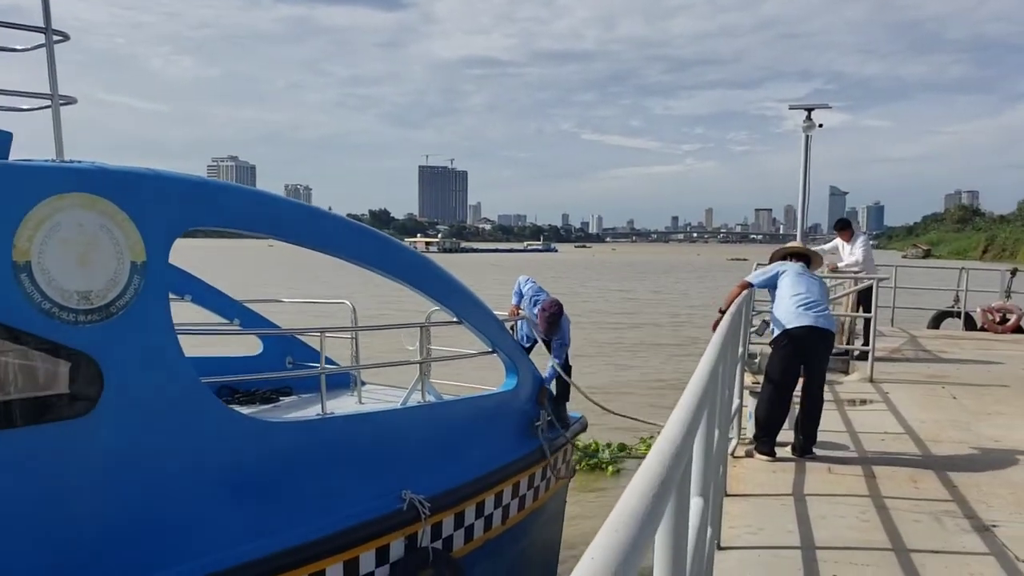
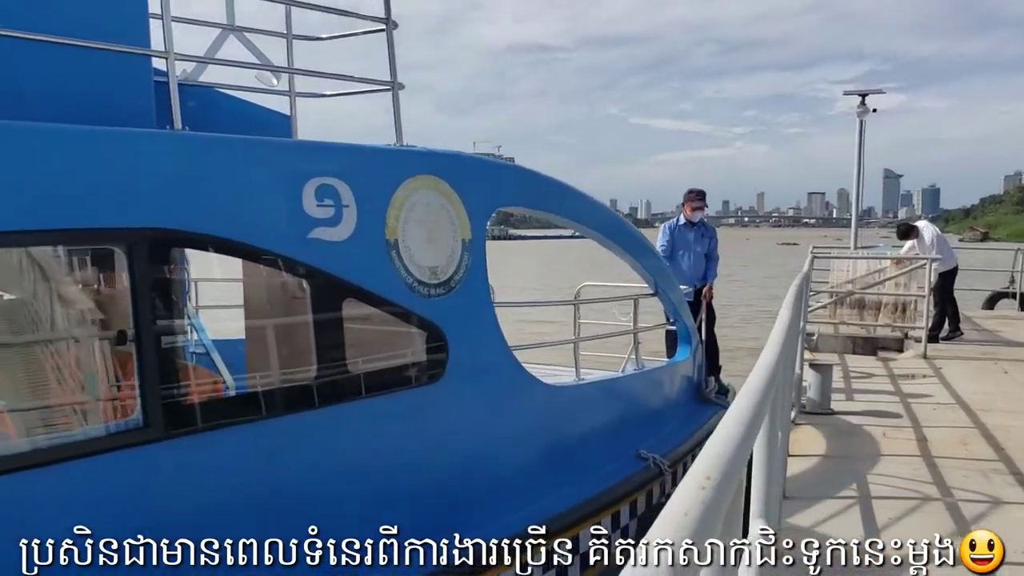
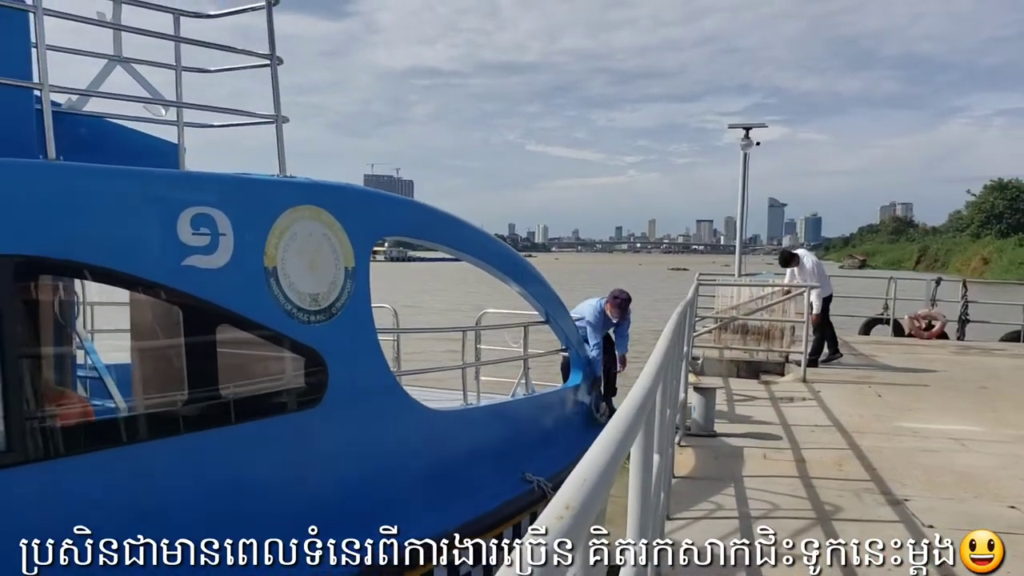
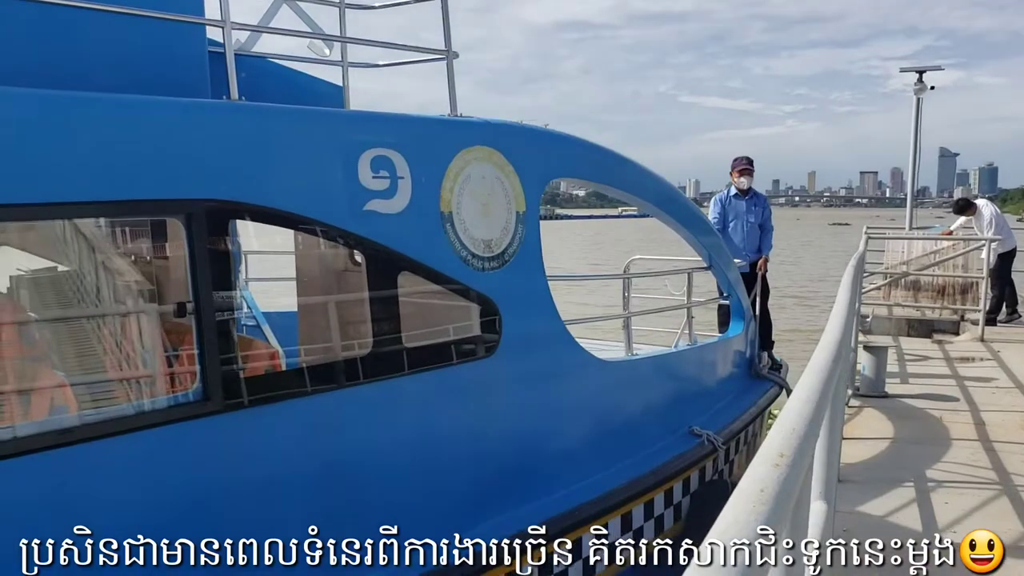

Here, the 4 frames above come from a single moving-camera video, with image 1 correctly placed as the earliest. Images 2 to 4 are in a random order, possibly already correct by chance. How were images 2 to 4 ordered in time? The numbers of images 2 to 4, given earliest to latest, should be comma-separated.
3, 2, 4
